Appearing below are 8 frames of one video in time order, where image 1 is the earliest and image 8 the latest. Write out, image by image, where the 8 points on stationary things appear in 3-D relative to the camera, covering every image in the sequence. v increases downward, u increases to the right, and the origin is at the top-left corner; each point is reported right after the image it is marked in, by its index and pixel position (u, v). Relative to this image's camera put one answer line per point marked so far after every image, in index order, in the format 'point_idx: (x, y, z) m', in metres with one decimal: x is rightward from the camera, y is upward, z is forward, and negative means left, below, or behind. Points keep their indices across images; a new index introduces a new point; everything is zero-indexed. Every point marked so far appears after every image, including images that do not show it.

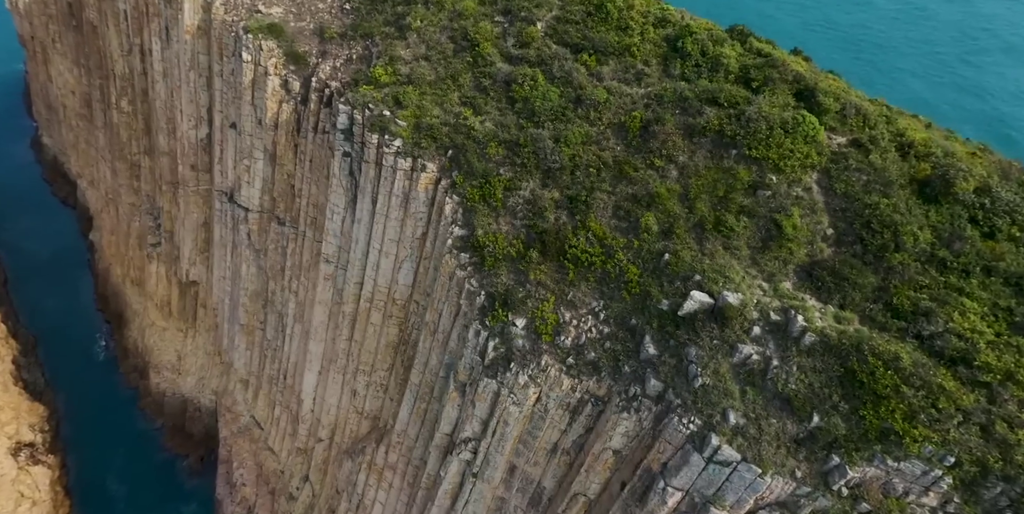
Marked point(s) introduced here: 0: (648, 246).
0: (+3.2, +0.3, +15.2) m
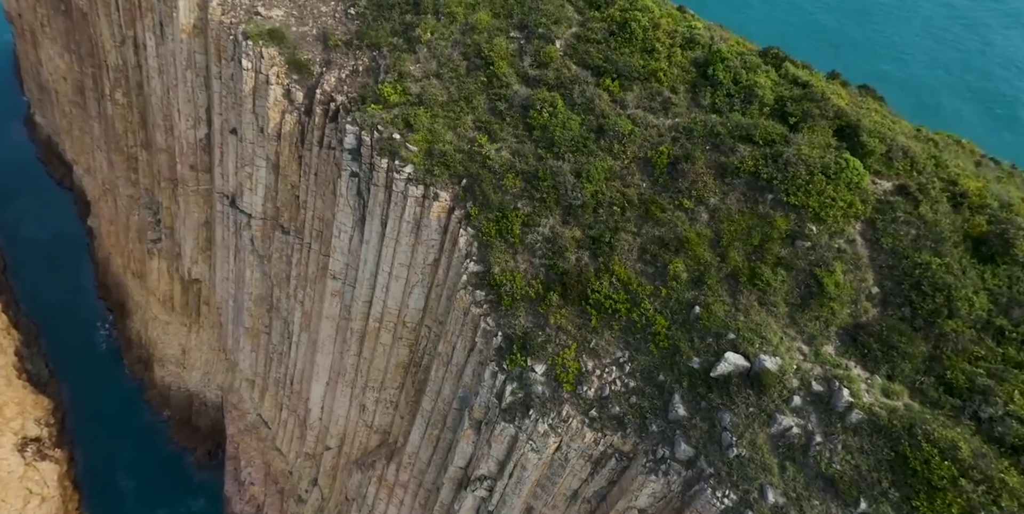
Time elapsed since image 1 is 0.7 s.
0: (+3.7, -0.8, +14.4) m
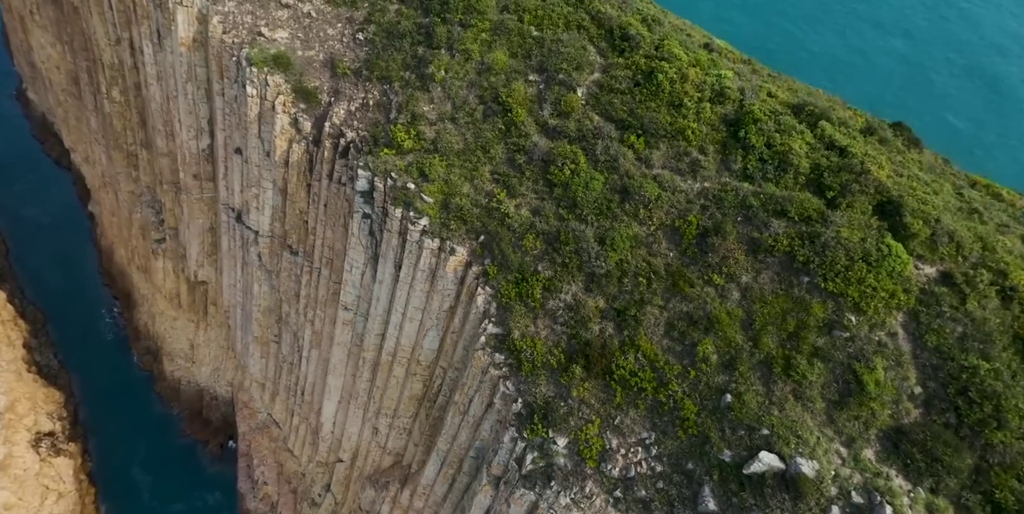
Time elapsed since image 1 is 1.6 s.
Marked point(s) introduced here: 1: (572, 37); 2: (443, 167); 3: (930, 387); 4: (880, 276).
0: (+4.2, -2.6, +13.9) m
1: (+1.7, +6.2, +18.3) m
2: (-1.9, +2.5, +18.1) m
3: (+8.1, -2.5, +12.5) m
4: (+7.5, -0.4, +13.2) m
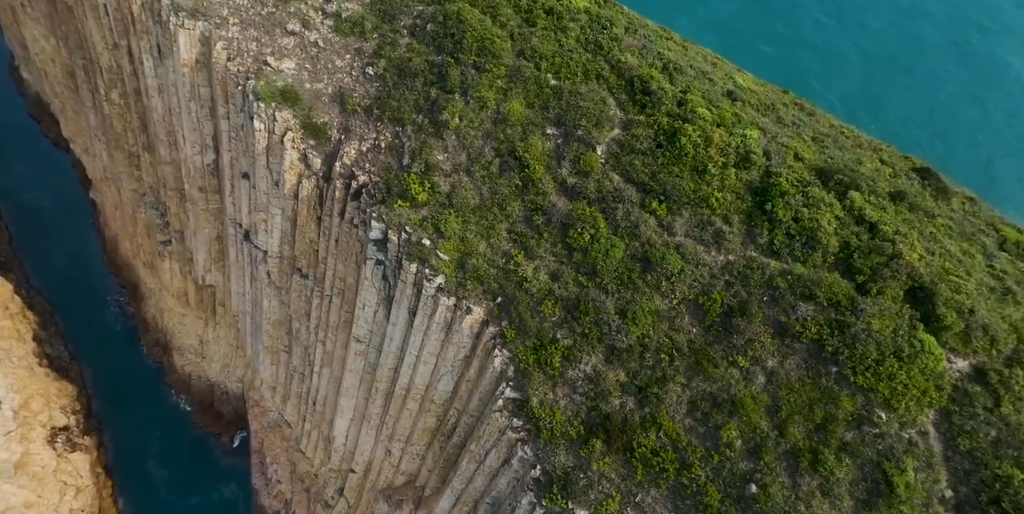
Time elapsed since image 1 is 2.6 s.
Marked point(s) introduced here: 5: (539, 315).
0: (+4.7, -4.4, +13.7) m
1: (+2.2, +4.6, +17.7) m
2: (-1.5, +0.9, +17.7) m
3: (+8.5, -4.4, +12.3) m
4: (+8.0, -2.2, +12.9) m
5: (+0.7, -1.5, +16.2) m
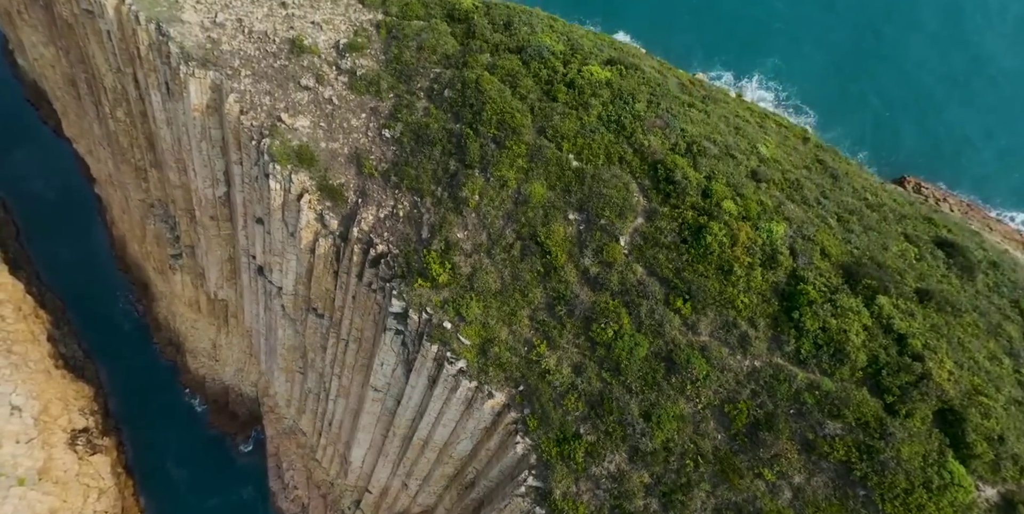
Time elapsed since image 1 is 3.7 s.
0: (+5.3, -7.0, +13.9) m
1: (+2.7, +2.2, +17.4) m
2: (-0.9, -1.4, +17.6) m
3: (+9.1, -6.9, +12.4) m
4: (+8.6, -4.8, +12.9) m
5: (+1.3, -3.9, +16.3) m
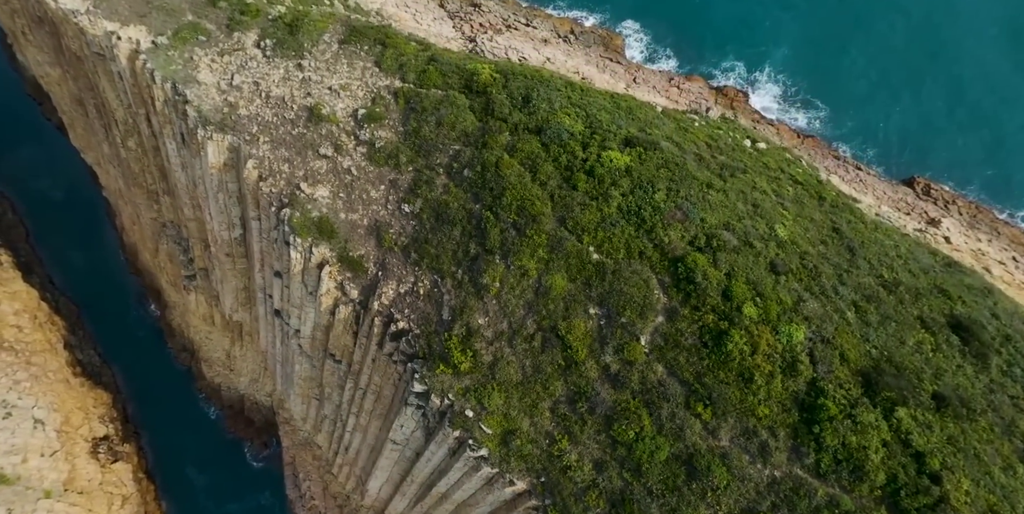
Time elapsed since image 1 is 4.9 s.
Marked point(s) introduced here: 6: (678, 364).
0: (+5.8, -9.7, +14.4) m
1: (+3.3, -0.4, +17.6) m
2: (-0.3, -4.0, +18.0) m
3: (+9.7, -9.7, +12.9) m
4: (+9.1, -7.5, +13.3) m
5: (+1.9, -6.5, +16.7) m
6: (+4.2, -2.7, +16.5) m
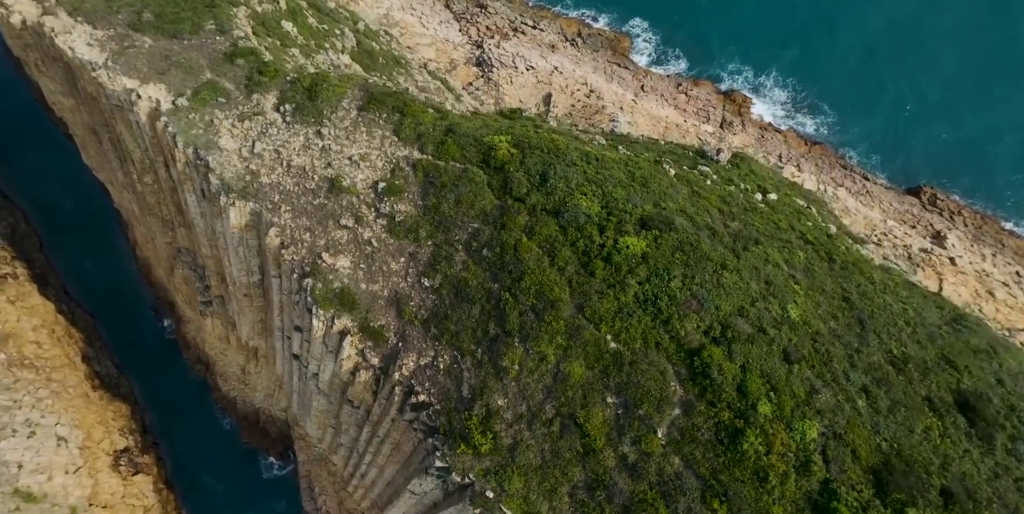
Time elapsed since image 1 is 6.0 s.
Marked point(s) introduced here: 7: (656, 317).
0: (+6.4, -12.3, +15.1) m
1: (+3.9, -2.9, +18.1) m
2: (+0.3, -6.6, +18.6) m
3: (+10.2, -12.3, +13.6) m
4: (+9.7, -10.1, +14.0) m
5: (+2.5, -9.1, +17.4) m
6: (+4.8, -5.3, +17.1) m
7: (+4.1, -1.7, +18.7) m
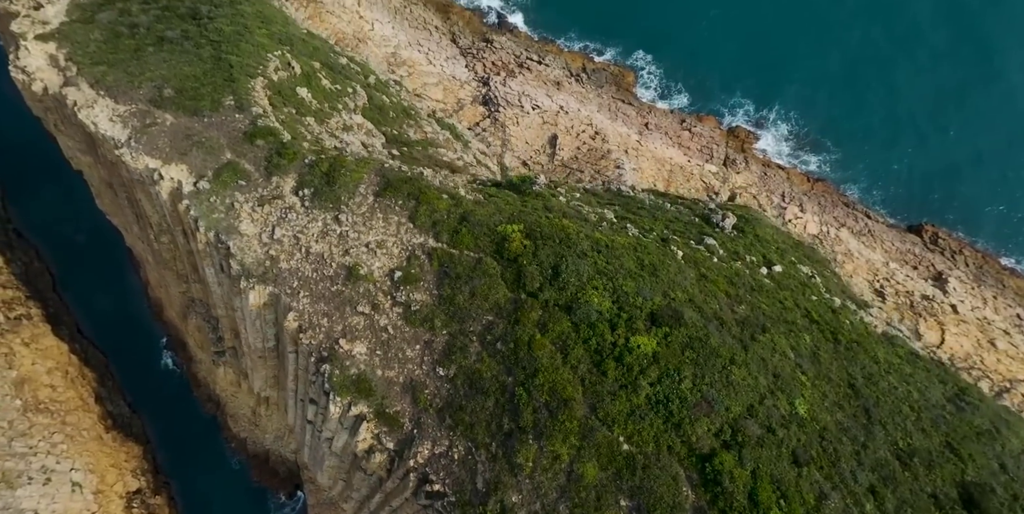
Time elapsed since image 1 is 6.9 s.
0: (+6.8, -15.2, +15.3) m
1: (+4.3, -5.9, +18.6) m
2: (+0.7, -9.6, +19.0) m
3: (+10.6, -15.2, +13.7) m
4: (+10.1, -13.1, +14.2) m
5: (+2.9, -12.1, +17.7) m
6: (+5.2, -8.3, +17.5) m
7: (+4.6, -4.7, +19.2) m
